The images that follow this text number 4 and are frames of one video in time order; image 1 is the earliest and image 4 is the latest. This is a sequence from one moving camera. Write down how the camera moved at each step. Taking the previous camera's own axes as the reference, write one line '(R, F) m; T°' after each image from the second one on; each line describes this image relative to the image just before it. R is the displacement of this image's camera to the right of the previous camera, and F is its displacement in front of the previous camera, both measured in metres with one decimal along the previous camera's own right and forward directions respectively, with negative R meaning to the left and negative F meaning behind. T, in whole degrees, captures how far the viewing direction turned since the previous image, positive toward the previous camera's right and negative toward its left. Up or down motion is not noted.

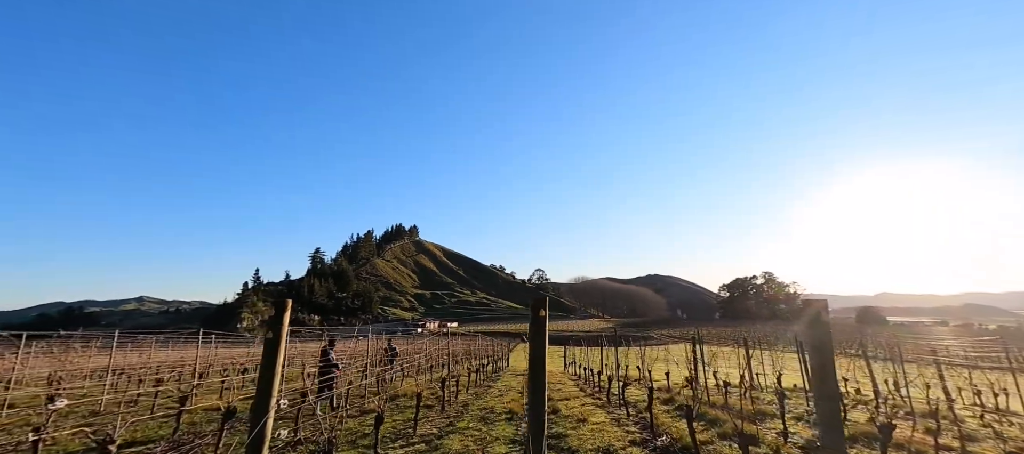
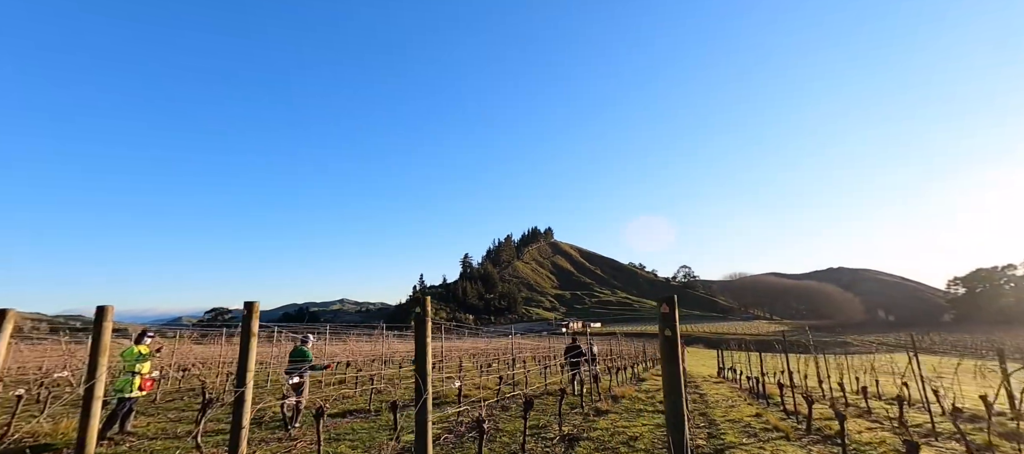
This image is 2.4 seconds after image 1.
(-1.3, -0.2) m; -22°
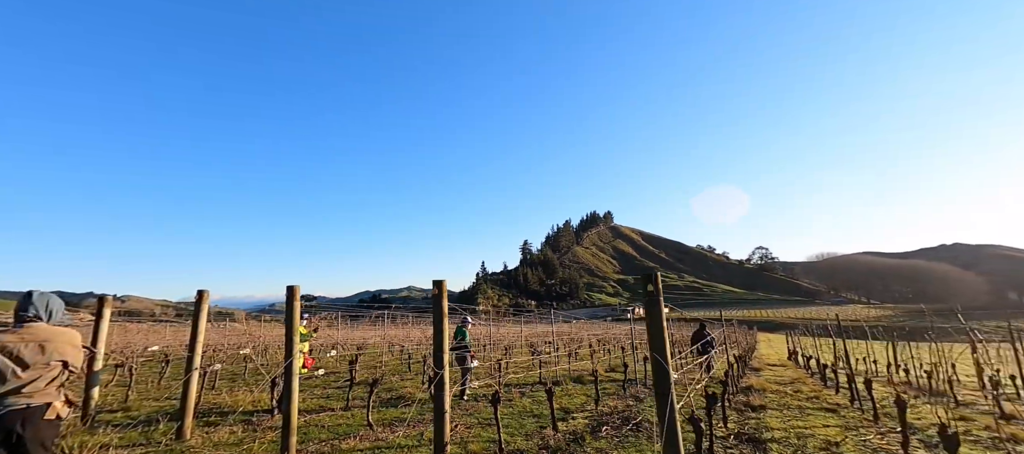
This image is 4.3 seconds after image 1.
(-1.1, +0.5) m; -11°
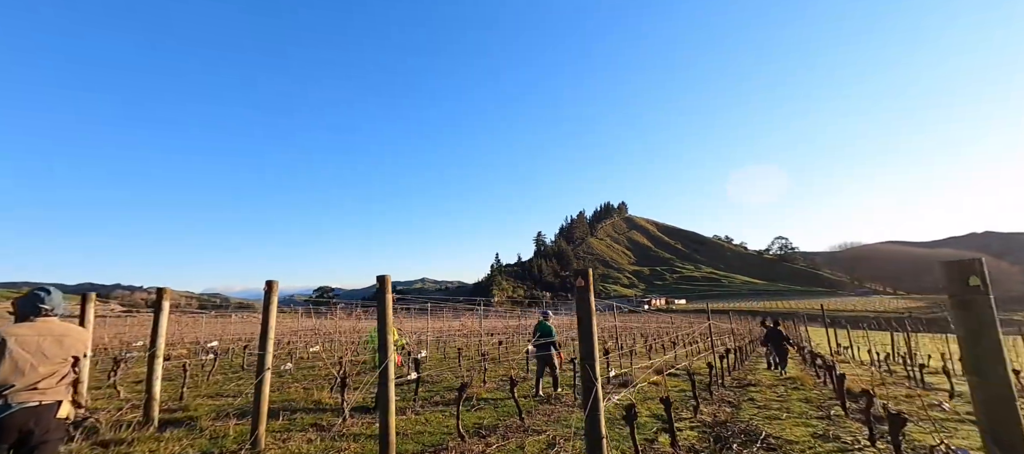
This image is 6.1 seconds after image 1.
(-0.9, +0.9) m; -4°
